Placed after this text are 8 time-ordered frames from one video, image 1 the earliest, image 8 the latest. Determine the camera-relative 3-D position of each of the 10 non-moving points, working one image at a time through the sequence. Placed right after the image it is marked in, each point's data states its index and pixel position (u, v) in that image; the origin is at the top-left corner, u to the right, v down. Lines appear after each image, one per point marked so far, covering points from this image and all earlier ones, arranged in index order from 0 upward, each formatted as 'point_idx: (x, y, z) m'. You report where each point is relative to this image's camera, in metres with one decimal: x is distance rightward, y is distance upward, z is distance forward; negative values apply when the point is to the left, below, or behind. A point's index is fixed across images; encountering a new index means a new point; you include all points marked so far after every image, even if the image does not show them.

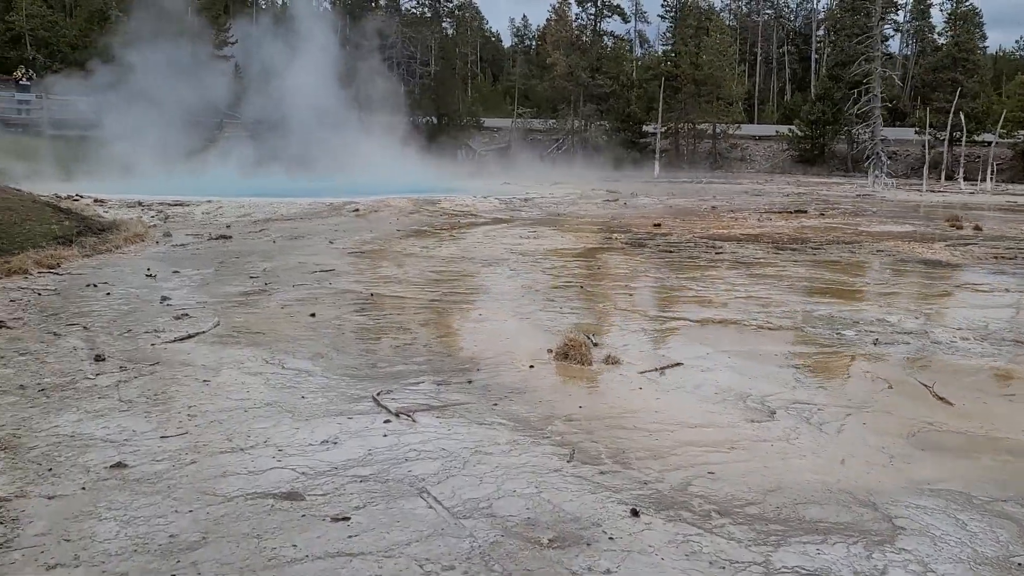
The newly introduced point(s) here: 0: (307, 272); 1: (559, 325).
0: (-1.8, +0.1, +7.2) m
1: (+0.3, -0.2, +5.2) m
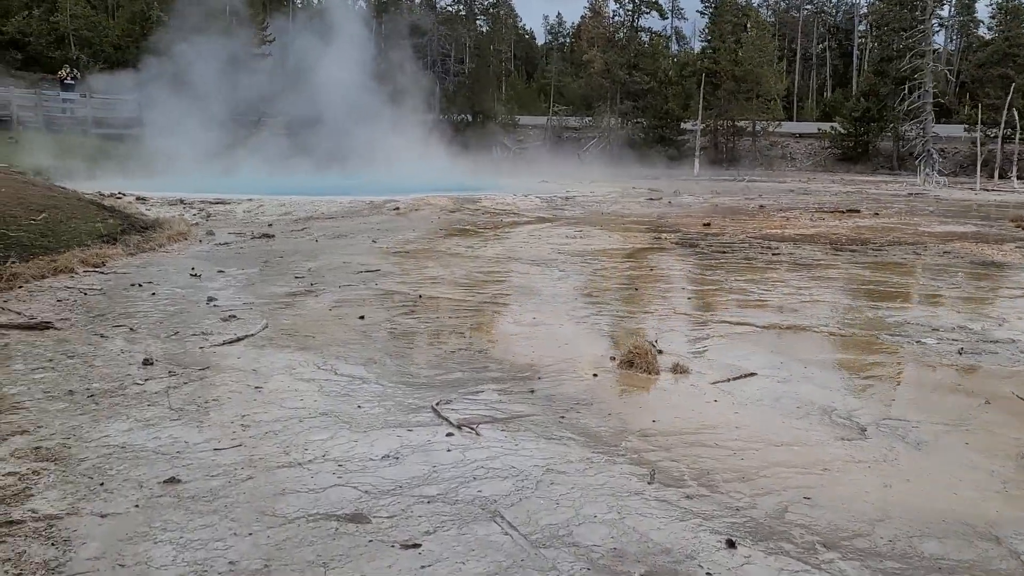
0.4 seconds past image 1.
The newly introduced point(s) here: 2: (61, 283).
0: (-1.3, +0.1, +7.0) m
1: (+0.6, -0.3, +5.0) m
2: (-3.5, 0.0, +6.5) m
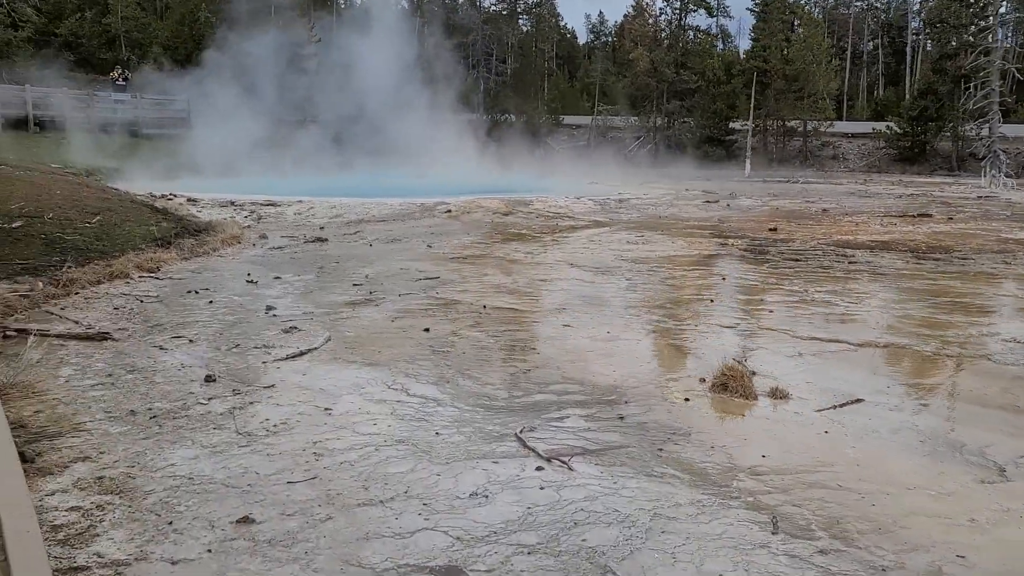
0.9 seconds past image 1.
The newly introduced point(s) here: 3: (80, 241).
0: (-0.8, +0.1, +6.8) m
1: (+1.1, -0.3, +4.7) m
2: (-3.0, 0.0, +6.3) m
3: (-4.0, +0.4, +7.7) m
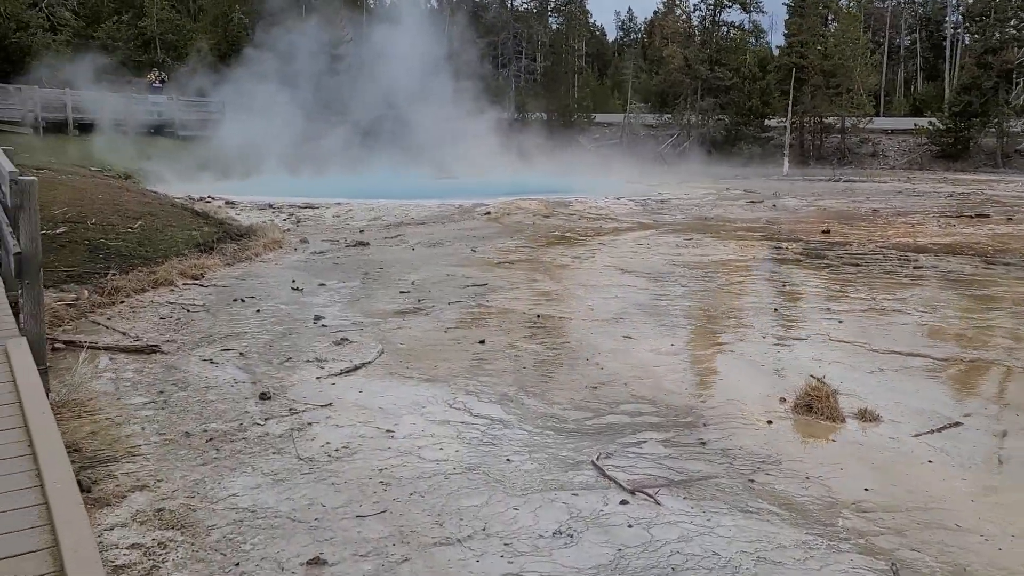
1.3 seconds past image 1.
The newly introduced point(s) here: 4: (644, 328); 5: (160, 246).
0: (-0.4, 0.0, +6.6) m
1: (+1.4, -0.4, +4.5) m
2: (-2.6, -0.1, +6.2) m
3: (-3.6, +0.4, +7.6) m
4: (+0.8, -0.2, +5.2) m
5: (-3.3, +0.4, +7.9) m
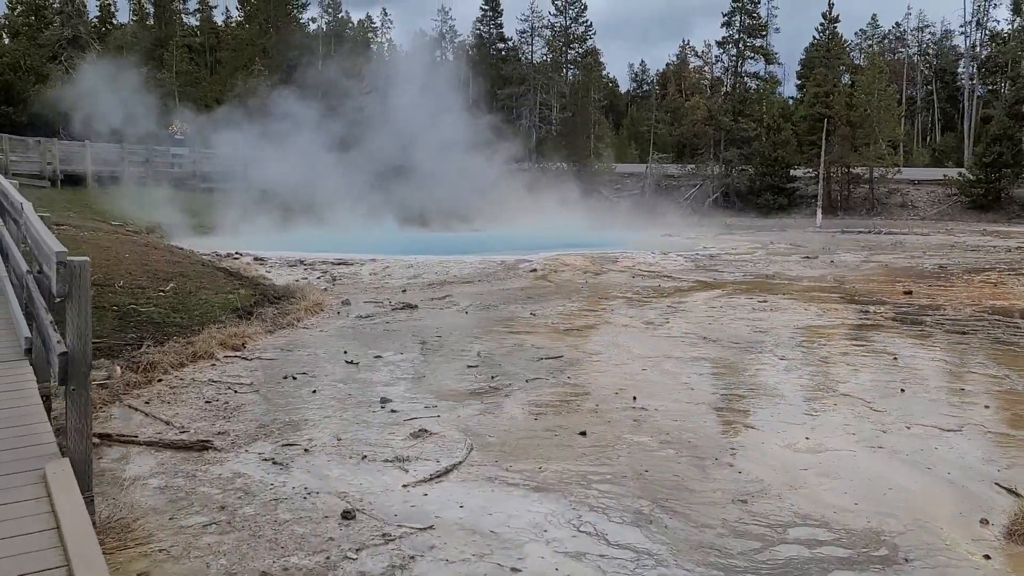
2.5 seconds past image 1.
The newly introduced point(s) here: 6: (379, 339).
0: (+0.1, -0.5, +6.0) m
1: (+1.9, -0.8, +3.8) m
2: (-2.0, -0.6, +5.6) m
3: (-3.0, -0.2, +7.0) m
4: (+1.3, -0.7, +4.5) m
5: (-2.8, -0.2, +7.3) m
6: (-1.1, -0.4, +6.9) m
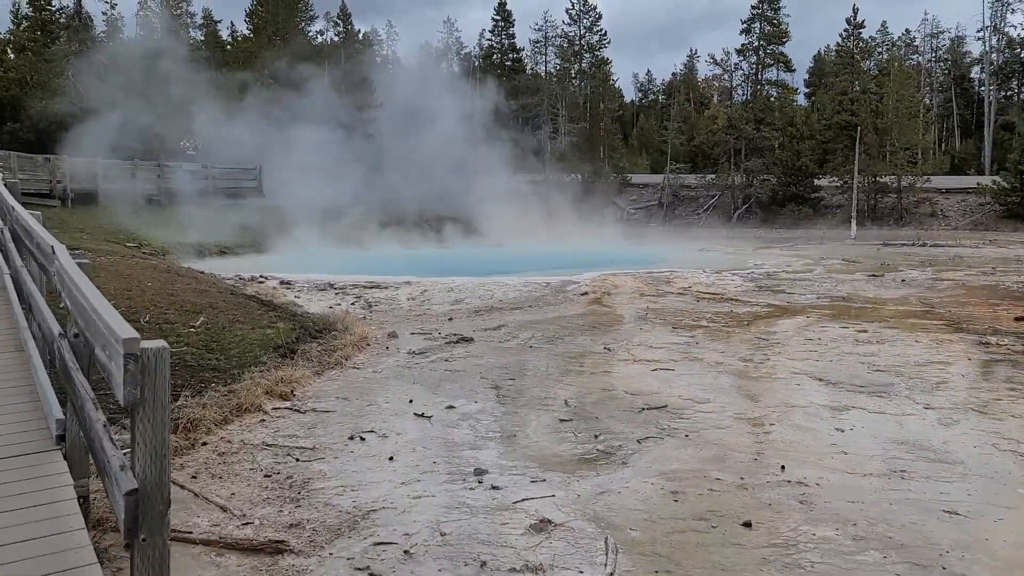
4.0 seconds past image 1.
0: (+0.7, -0.8, +5.1) m
1: (+2.5, -1.0, +2.9) m
2: (-1.4, -0.8, +4.8) m
3: (-2.4, -0.5, +6.2) m
4: (+1.9, -0.9, +3.7) m
5: (-2.2, -0.5, +6.5) m
6: (-0.5, -0.7, +6.0) m
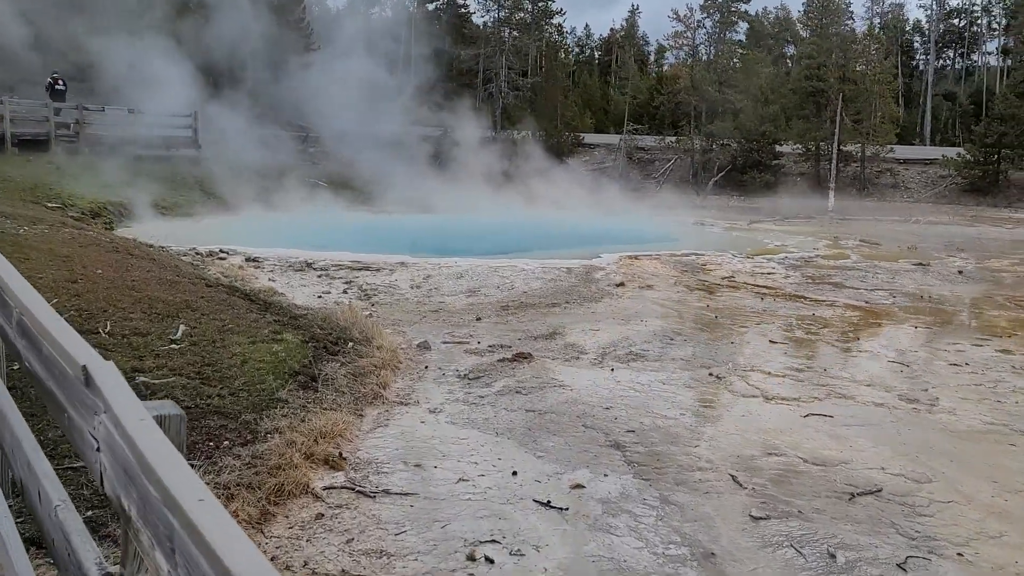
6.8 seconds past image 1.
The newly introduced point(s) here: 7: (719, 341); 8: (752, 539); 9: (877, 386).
0: (+1.5, -0.9, +3.7) m
1: (+3.4, -1.3, +1.7) m
2: (-0.7, -1.0, +3.2) m
3: (-1.8, -0.6, +4.5) m
4: (+2.8, -1.2, +2.4) m
5: (-1.6, -0.6, +4.8) m
6: (+0.1, -0.8, +4.5) m
7: (+1.6, -0.4, +6.5) m
8: (+1.0, -1.0, +3.3) m
9: (+2.3, -0.6, +5.3) m
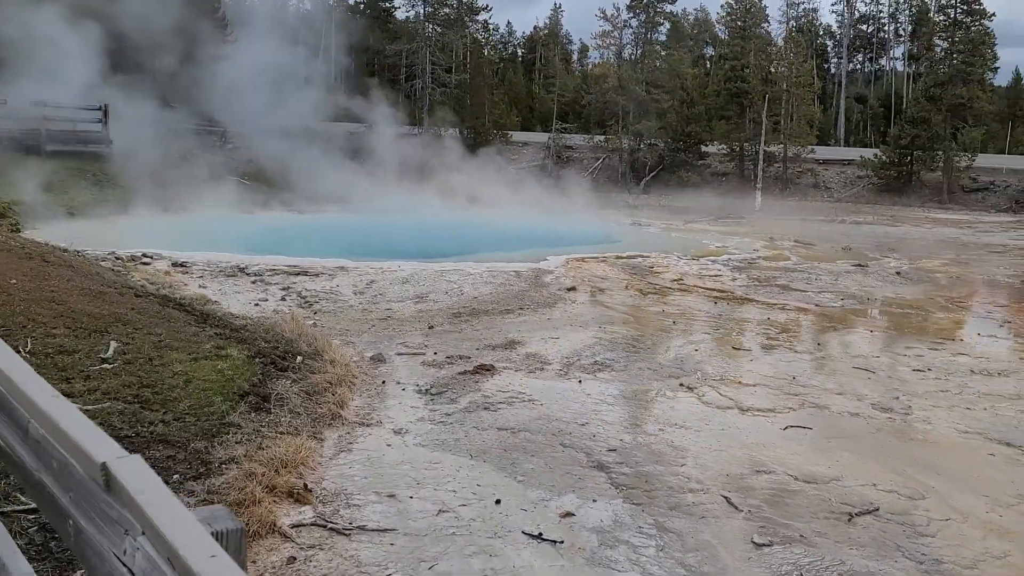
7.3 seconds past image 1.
0: (+1.4, -1.0, +3.6) m
1: (+3.5, -1.4, +1.7) m
2: (-0.7, -1.1, +2.8) m
3: (-1.9, -0.7, +4.1) m
4: (+2.8, -1.2, +2.4) m
5: (-1.7, -0.6, +4.4) m
6: (0.0, -0.9, +4.3) m
7: (+1.3, -0.5, +6.4) m
8: (+0.9, -1.1, +3.2) m
9: (+2.1, -0.7, +5.2) m
